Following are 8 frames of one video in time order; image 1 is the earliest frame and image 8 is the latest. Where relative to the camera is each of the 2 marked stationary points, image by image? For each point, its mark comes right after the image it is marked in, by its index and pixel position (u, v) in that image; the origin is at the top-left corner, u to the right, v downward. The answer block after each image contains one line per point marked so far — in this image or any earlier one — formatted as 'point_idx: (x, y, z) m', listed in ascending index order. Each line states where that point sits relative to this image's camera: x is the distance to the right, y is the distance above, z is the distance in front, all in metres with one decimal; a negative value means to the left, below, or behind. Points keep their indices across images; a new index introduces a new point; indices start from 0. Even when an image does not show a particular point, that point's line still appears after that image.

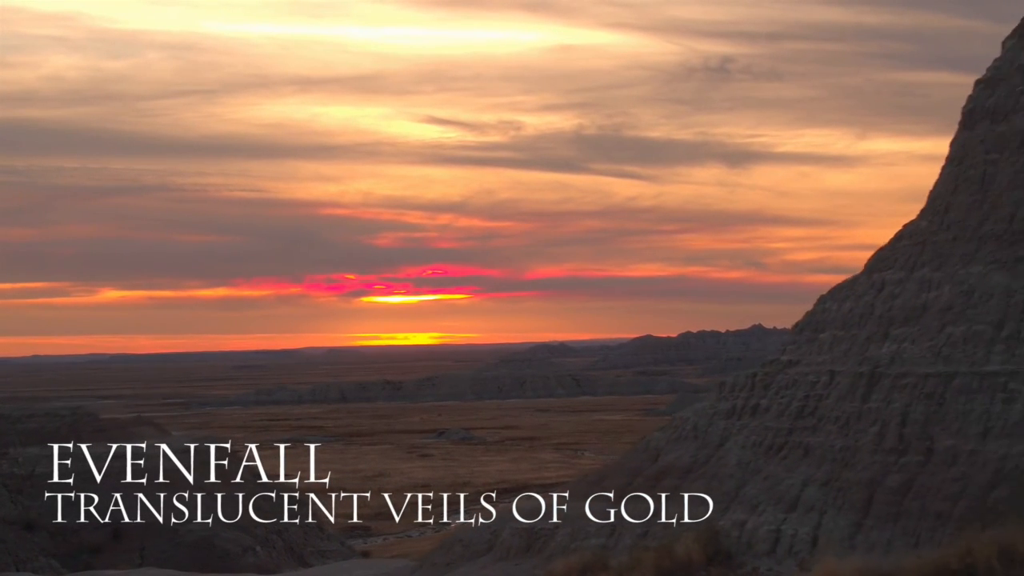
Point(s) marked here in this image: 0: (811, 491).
0: (+3.4, -2.3, +14.1) m
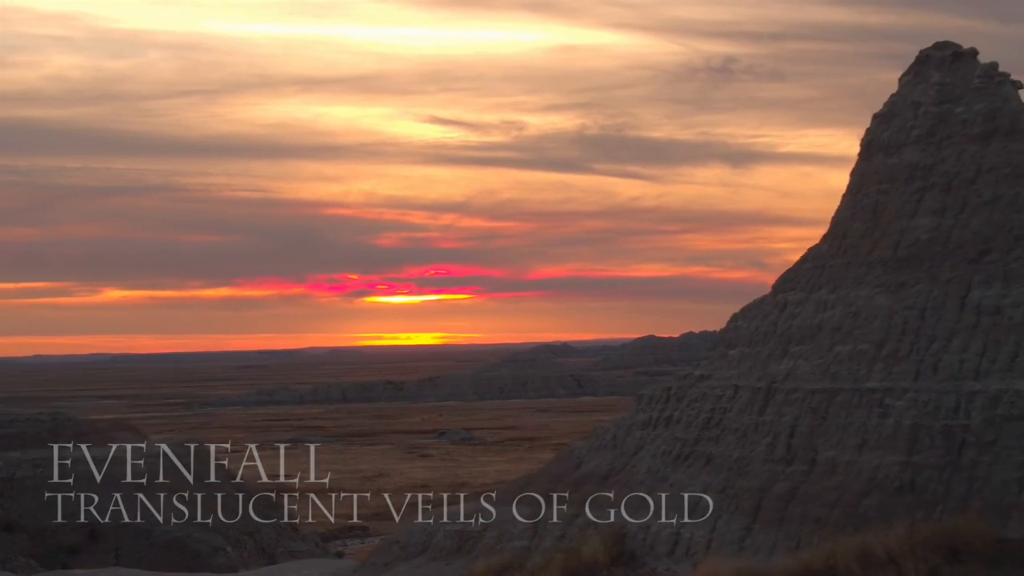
0: (+2.4, -2.6, +15.3) m
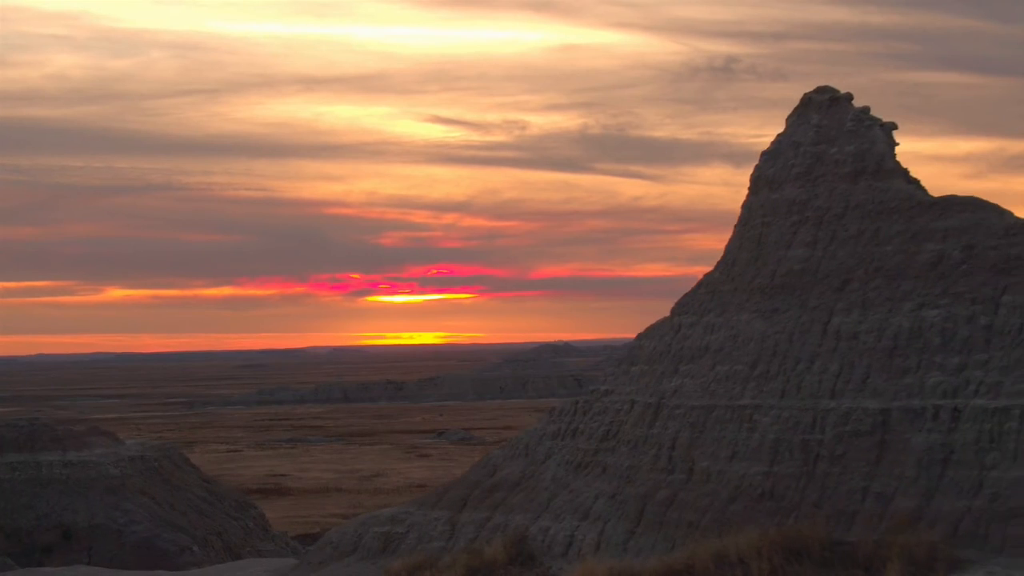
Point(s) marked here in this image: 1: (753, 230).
0: (+1.2, -2.9, +16.8) m
1: (+3.5, +0.9, +17.9) m
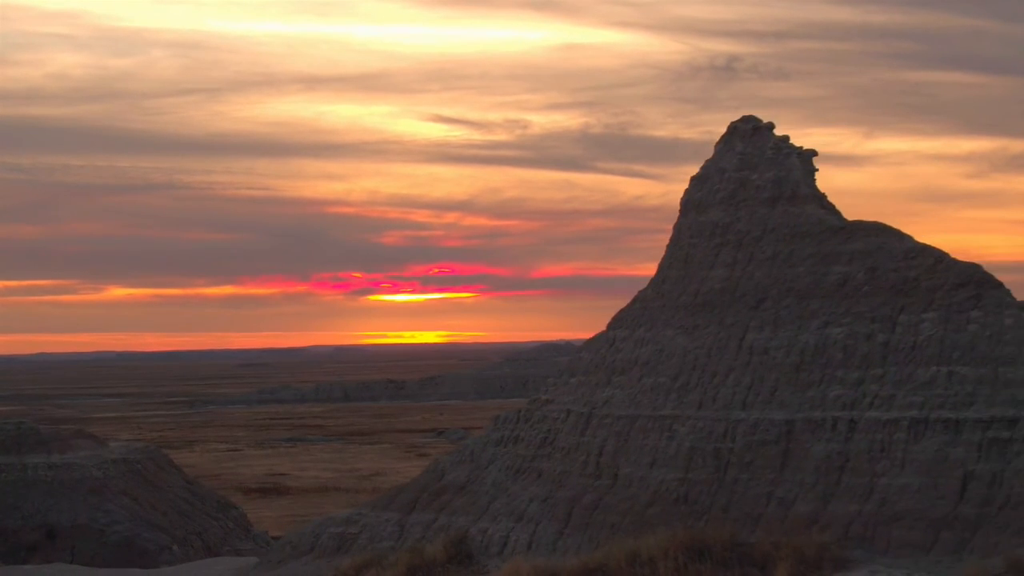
0: (+0.3, -3.2, +18.0) m
1: (+2.6, +0.6, +19.1) m
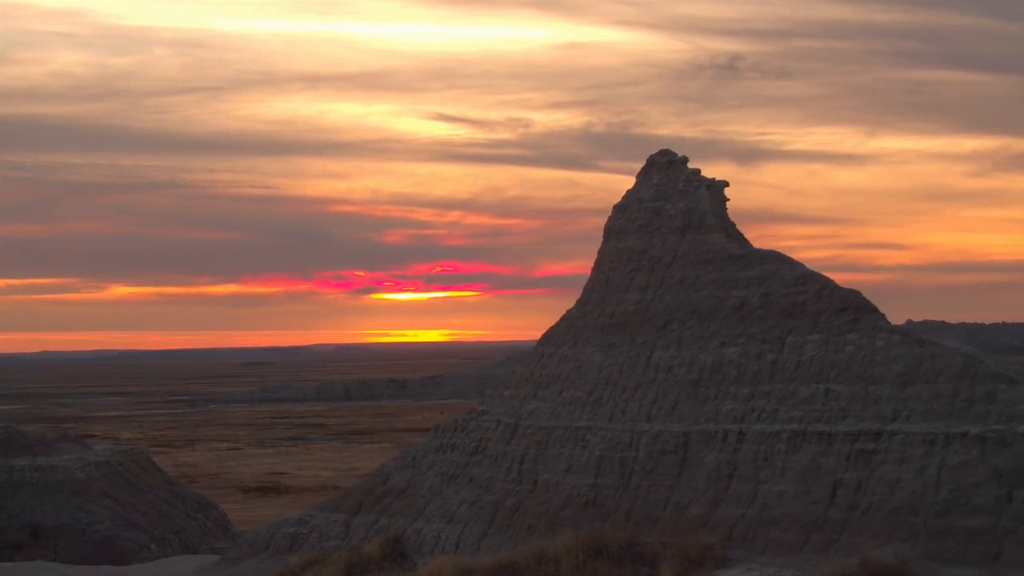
0: (-0.8, -3.5, +19.7) m
1: (+1.5, +0.3, +20.8) m
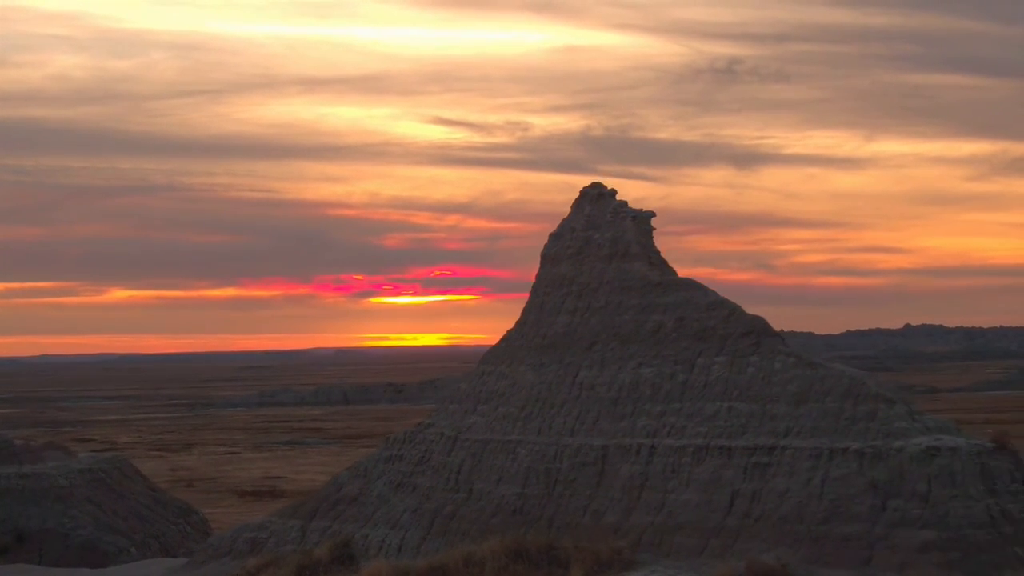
0: (-1.8, -3.9, +21.4) m
1: (+0.5, -0.2, +22.4) m
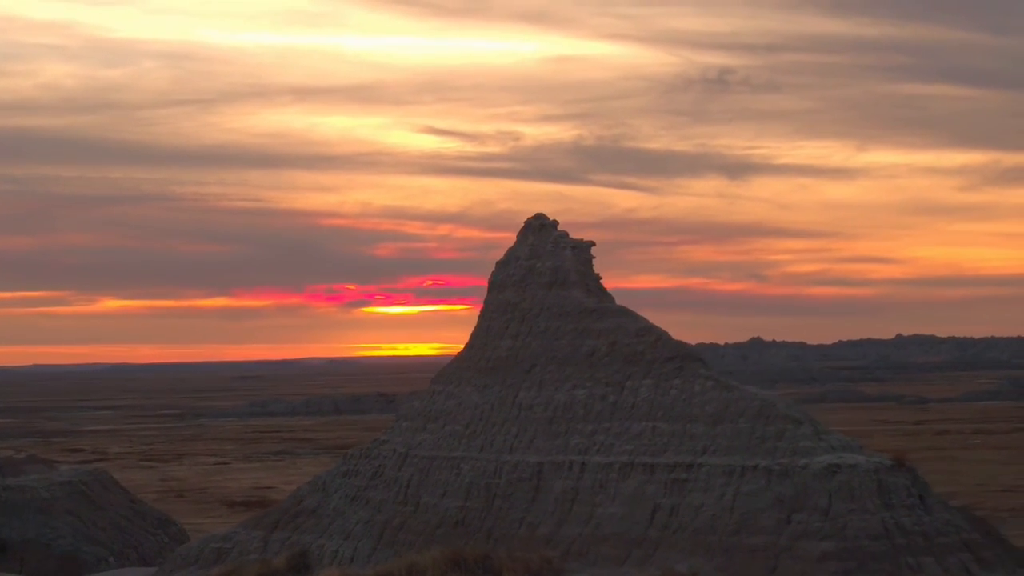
0: (-2.8, -4.4, +22.8) m
1: (-0.5, -0.7, +23.9) m
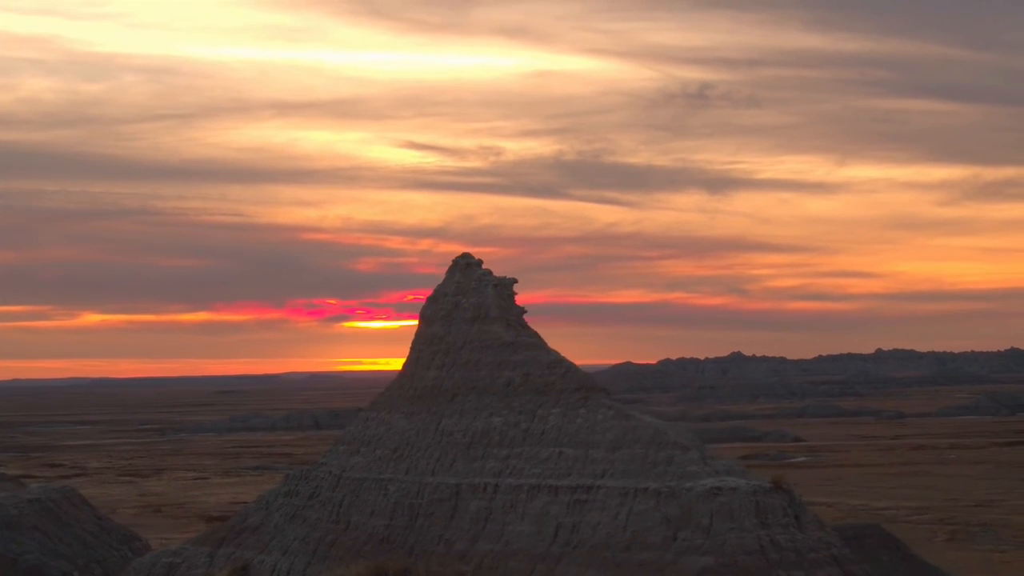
0: (-4.3, -5.1, +24.7) m
1: (-2.0, -1.4, +25.9) m
